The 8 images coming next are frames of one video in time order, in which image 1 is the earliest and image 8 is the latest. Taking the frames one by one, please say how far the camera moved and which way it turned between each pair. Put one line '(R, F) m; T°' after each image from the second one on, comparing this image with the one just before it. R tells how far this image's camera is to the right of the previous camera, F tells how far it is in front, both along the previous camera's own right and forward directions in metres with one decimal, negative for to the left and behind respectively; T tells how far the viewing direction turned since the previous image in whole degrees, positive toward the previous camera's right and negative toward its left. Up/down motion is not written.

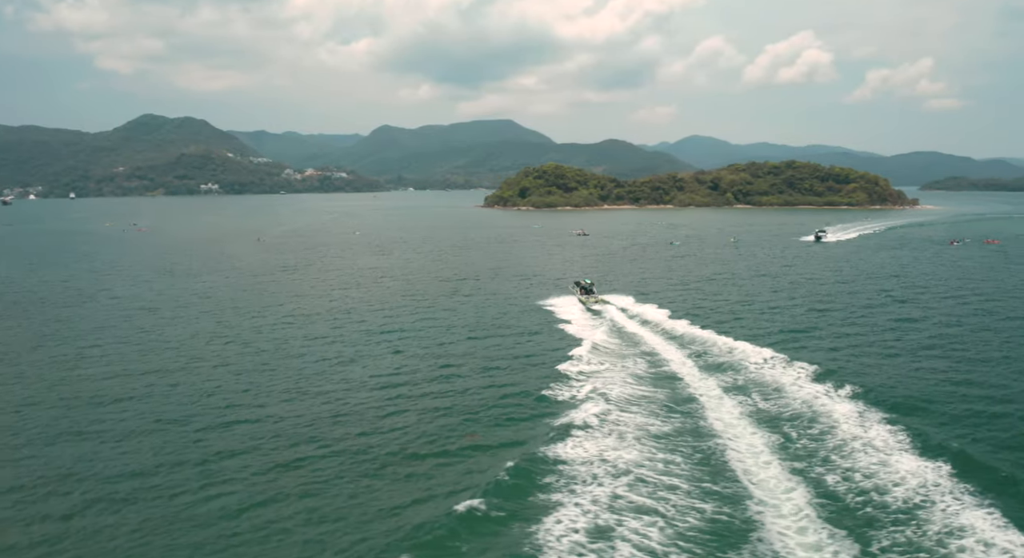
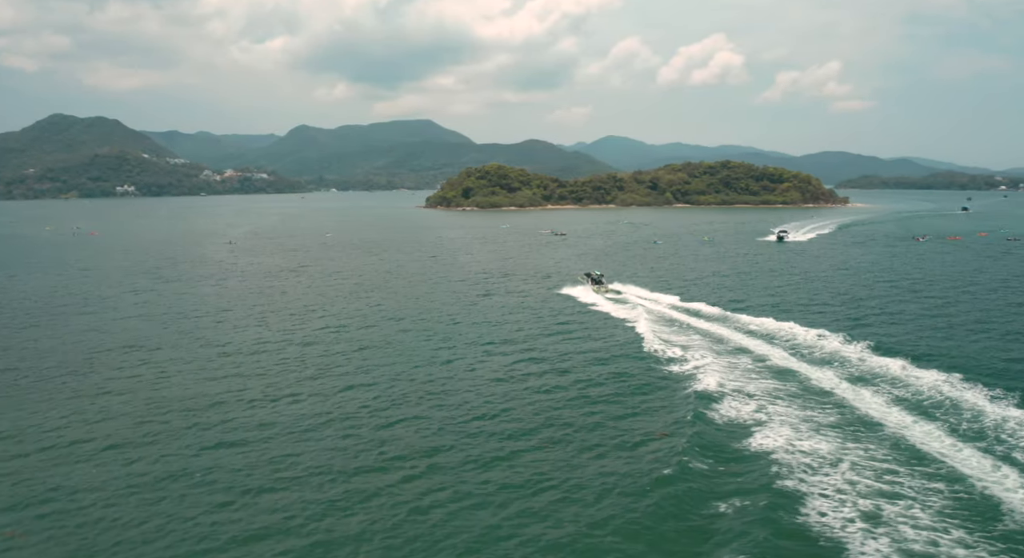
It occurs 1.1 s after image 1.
(-6.2, -0.1) m; +4°
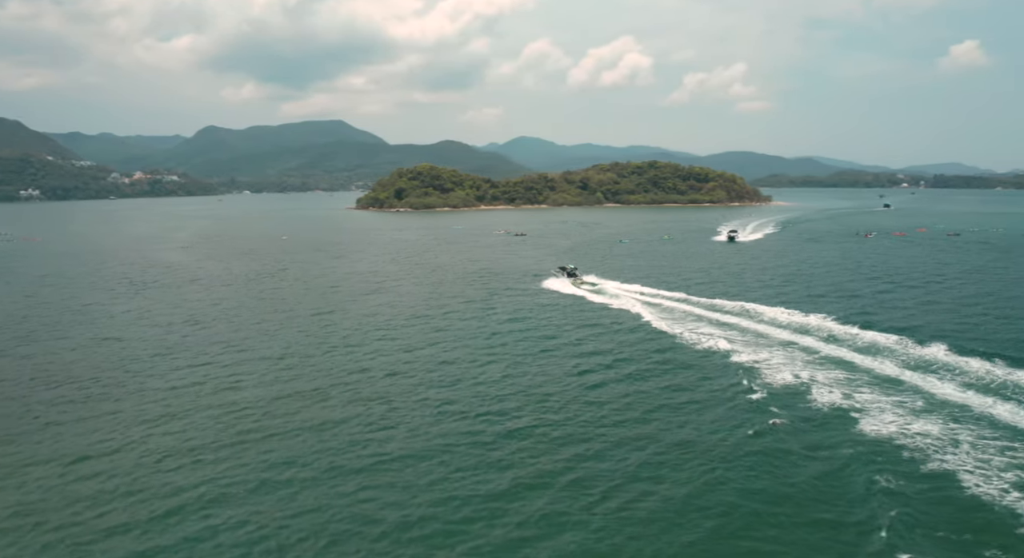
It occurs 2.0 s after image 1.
(-5.0, -0.2) m; +5°
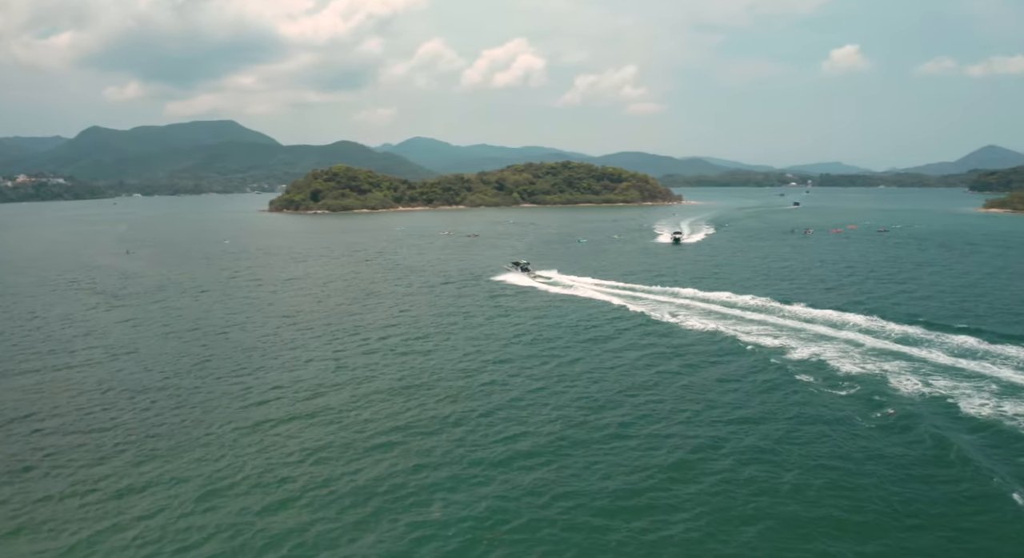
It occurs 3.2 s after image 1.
(-5.8, 0.0) m; +6°
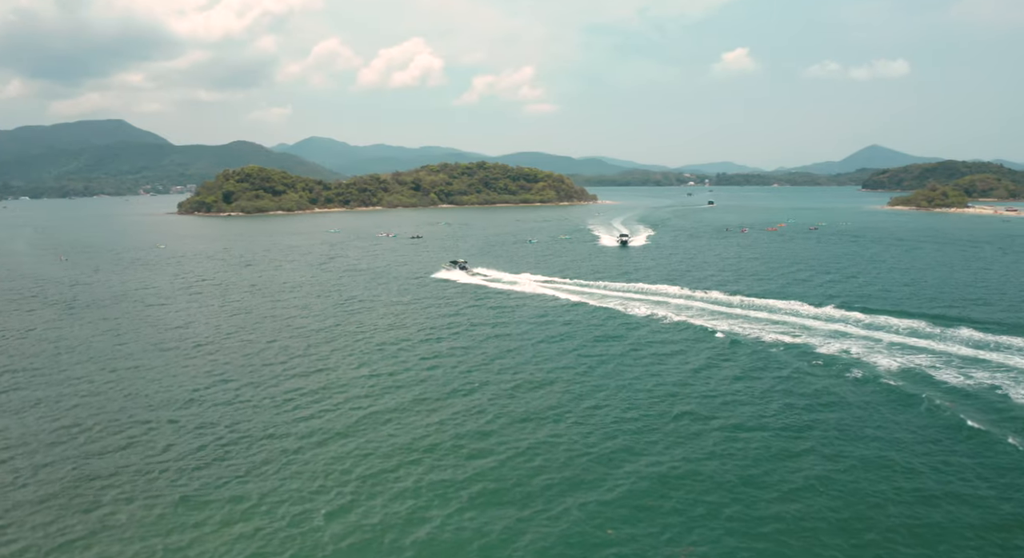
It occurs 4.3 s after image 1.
(-4.9, +0.3) m; +6°
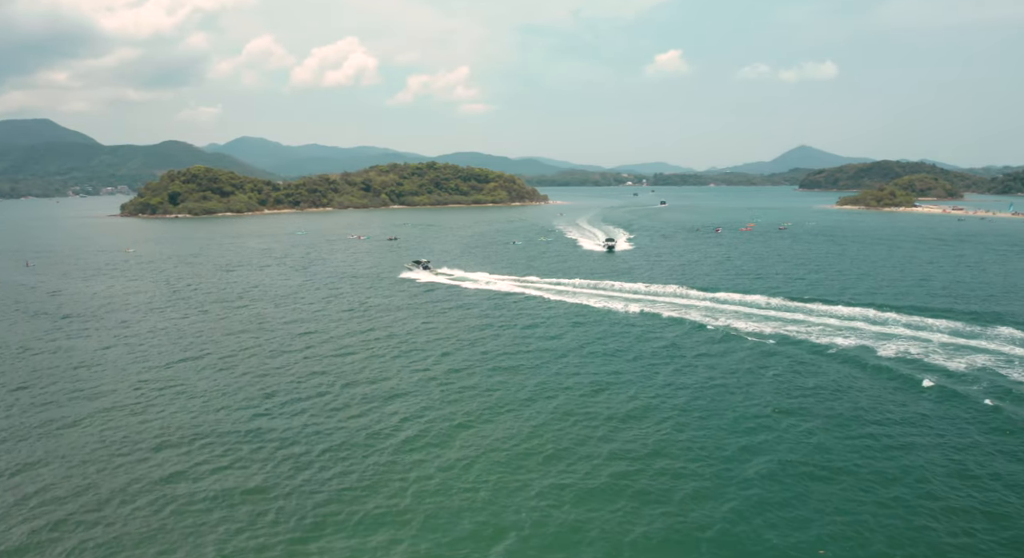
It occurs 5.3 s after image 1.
(-4.6, +0.4) m; +3°
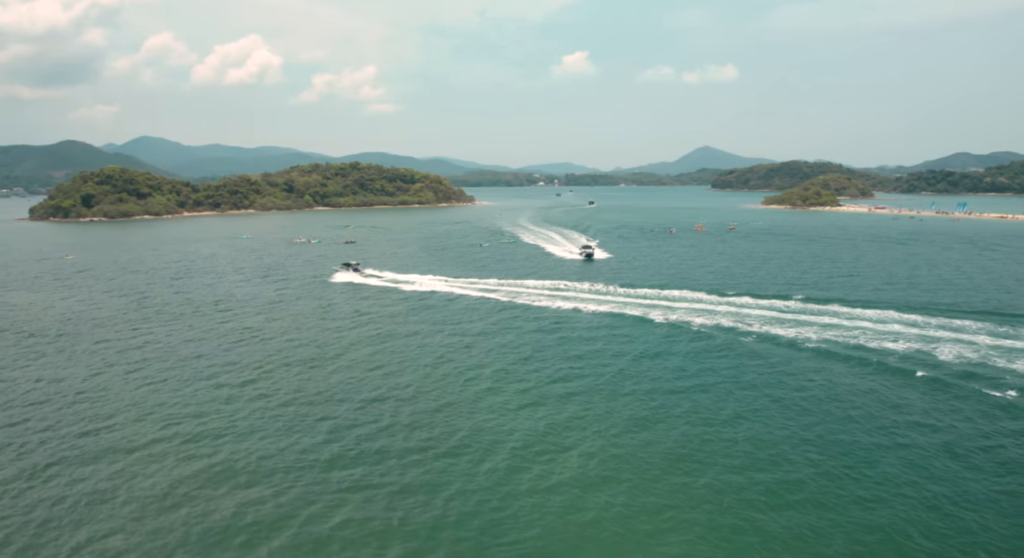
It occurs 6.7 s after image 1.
(-5.5, +1.5) m; +5°
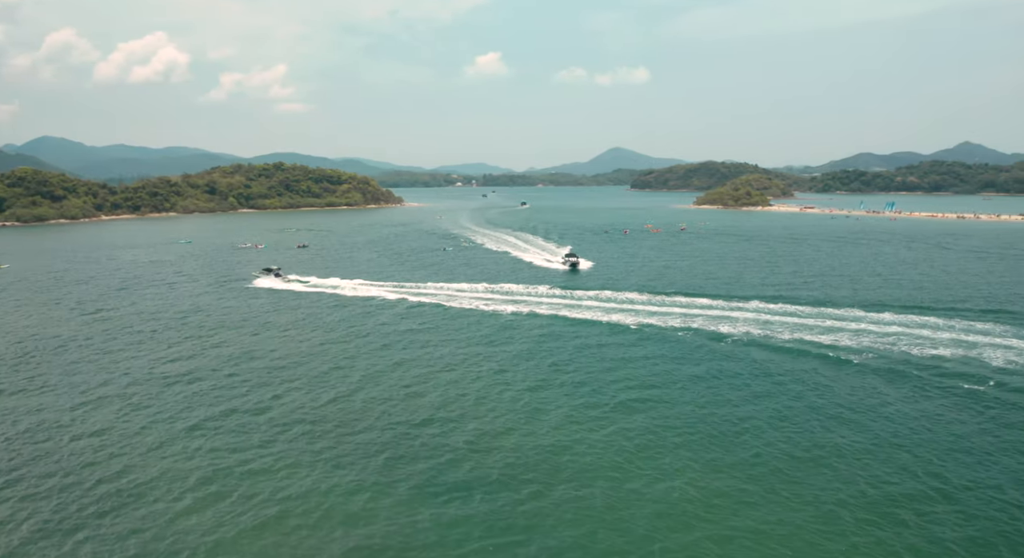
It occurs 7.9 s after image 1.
(-5.2, +1.8) m; +5°
